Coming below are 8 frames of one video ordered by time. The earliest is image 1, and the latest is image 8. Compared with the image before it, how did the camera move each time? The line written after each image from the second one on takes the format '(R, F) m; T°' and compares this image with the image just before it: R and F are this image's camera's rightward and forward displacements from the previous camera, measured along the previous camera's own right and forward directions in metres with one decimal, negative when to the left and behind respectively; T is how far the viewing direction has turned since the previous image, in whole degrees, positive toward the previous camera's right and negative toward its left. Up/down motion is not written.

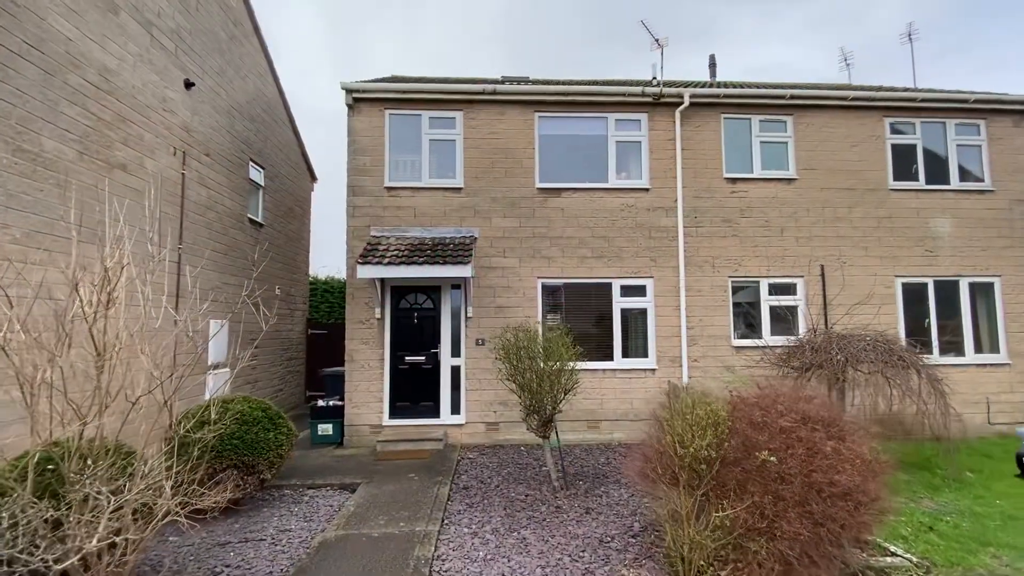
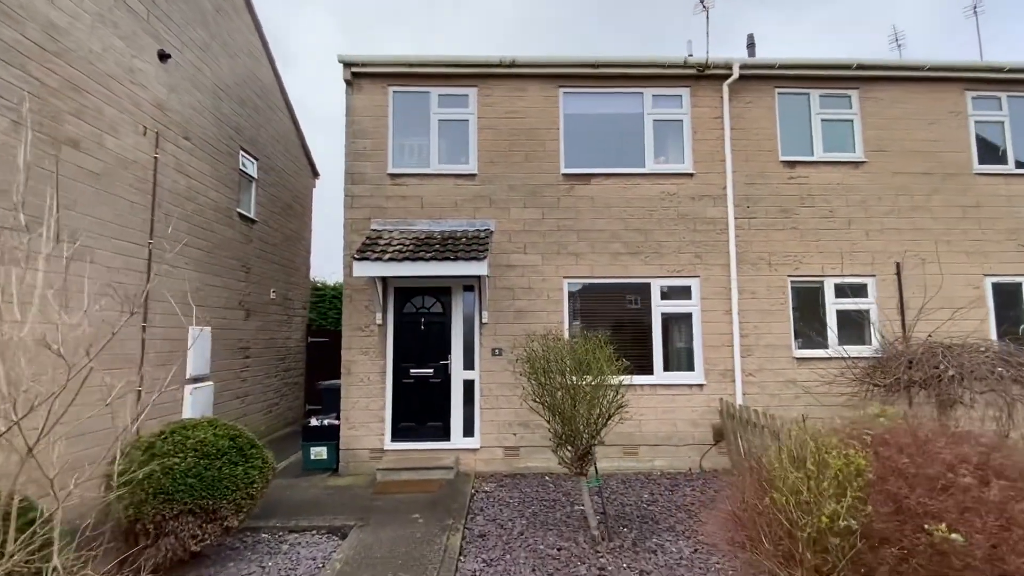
(-0.2, +1.3) m; -1°
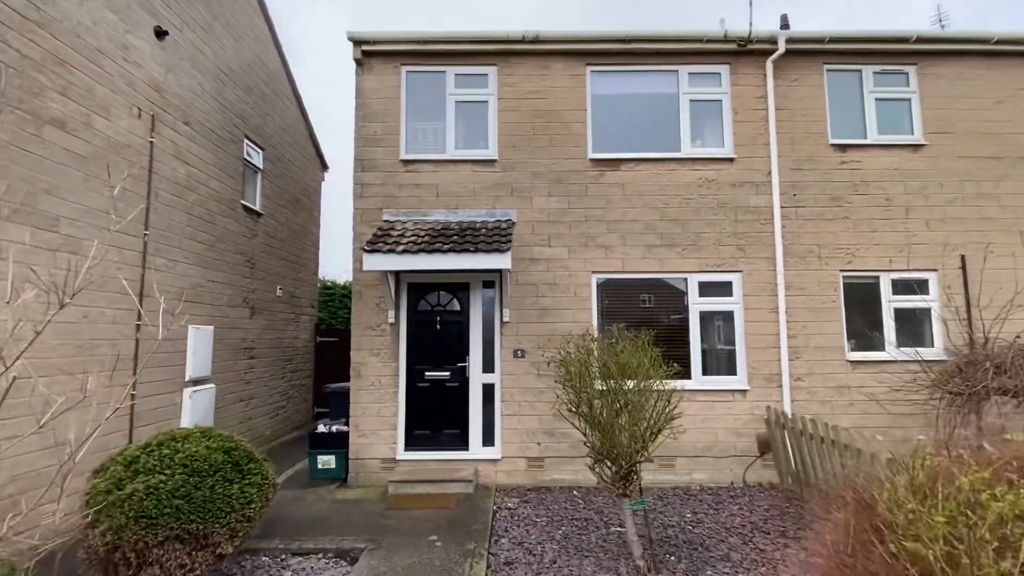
(-0.2, +0.7) m; -1°
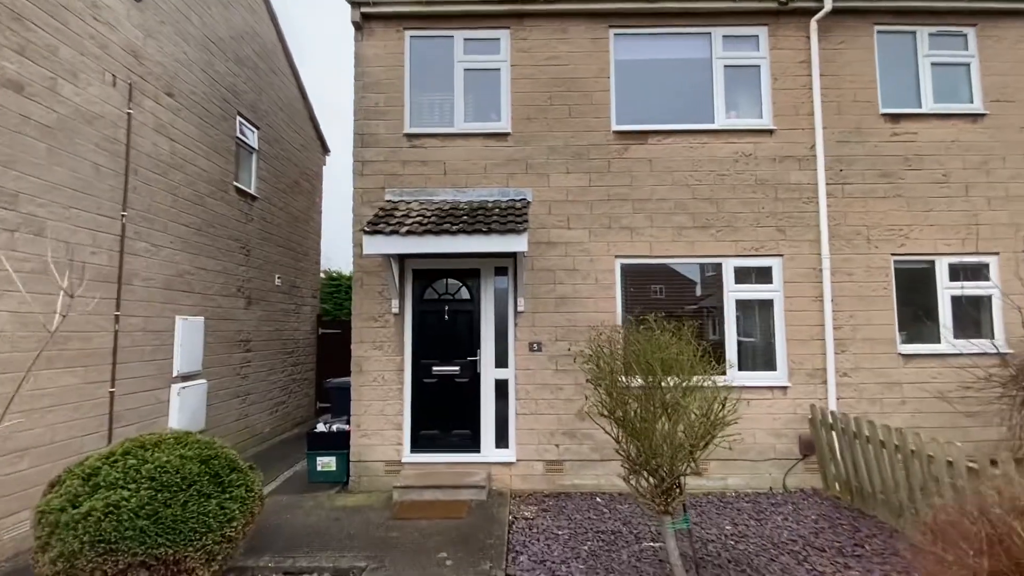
(-0.1, +0.7) m; -1°
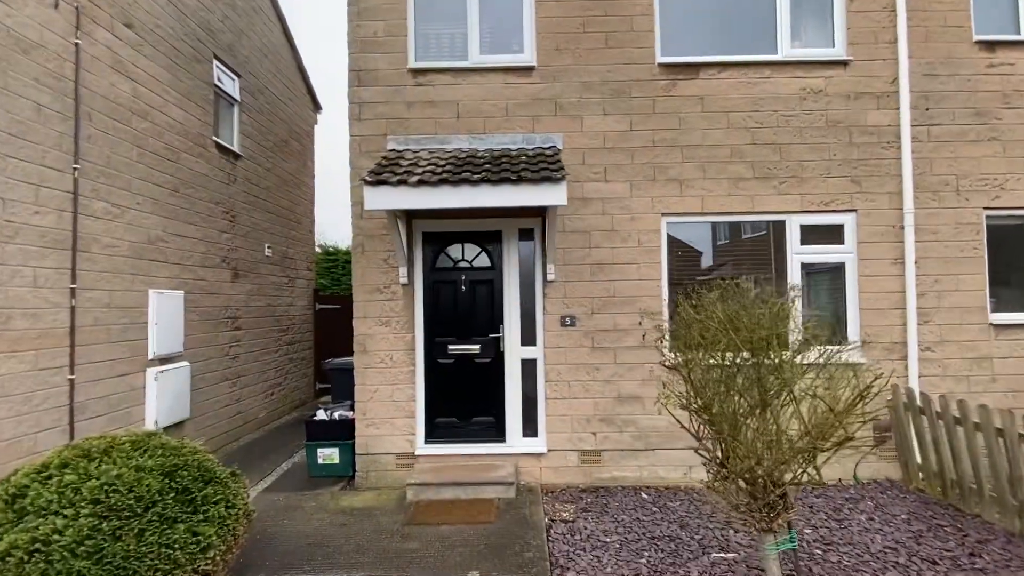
(-0.4, +1.0) m; 0°
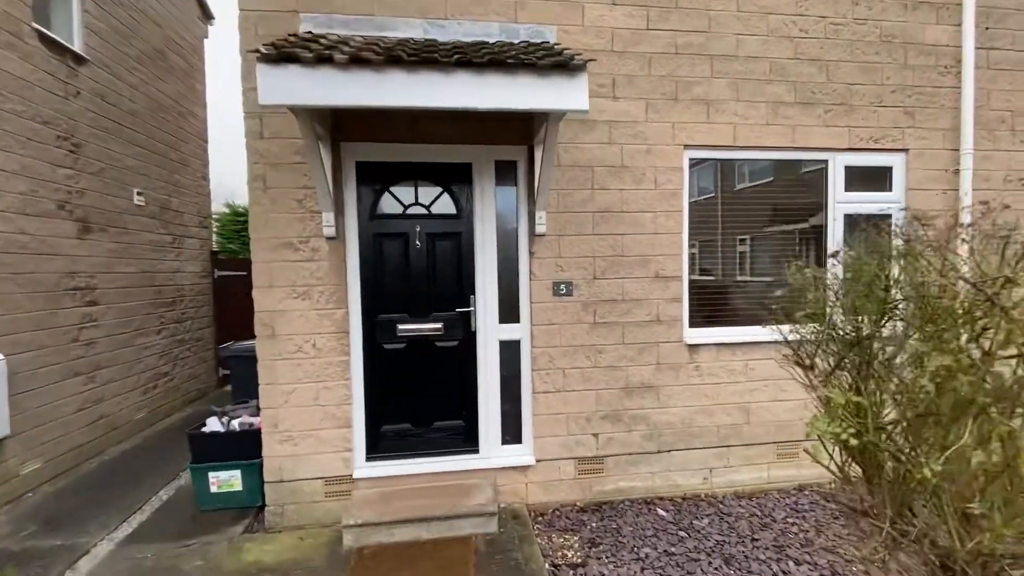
(-0.4, +1.6) m; +8°
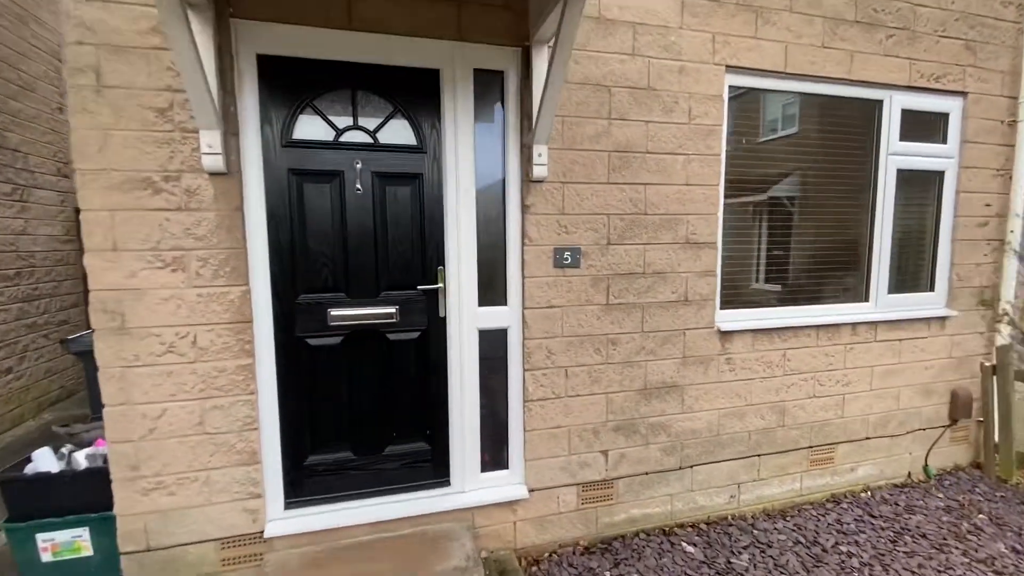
(-0.3, +1.2) m; +7°
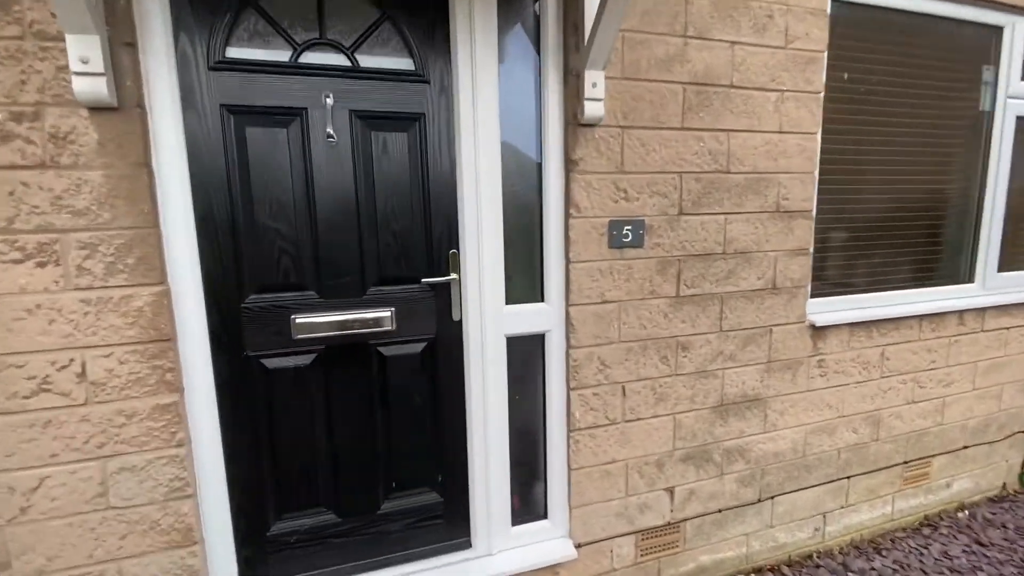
(-0.3, +0.9) m; +2°
